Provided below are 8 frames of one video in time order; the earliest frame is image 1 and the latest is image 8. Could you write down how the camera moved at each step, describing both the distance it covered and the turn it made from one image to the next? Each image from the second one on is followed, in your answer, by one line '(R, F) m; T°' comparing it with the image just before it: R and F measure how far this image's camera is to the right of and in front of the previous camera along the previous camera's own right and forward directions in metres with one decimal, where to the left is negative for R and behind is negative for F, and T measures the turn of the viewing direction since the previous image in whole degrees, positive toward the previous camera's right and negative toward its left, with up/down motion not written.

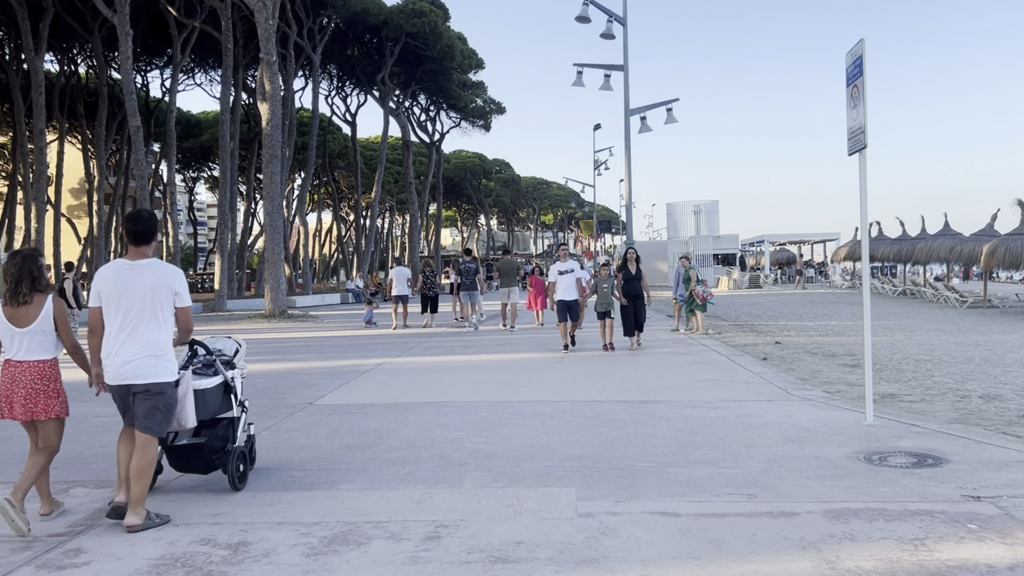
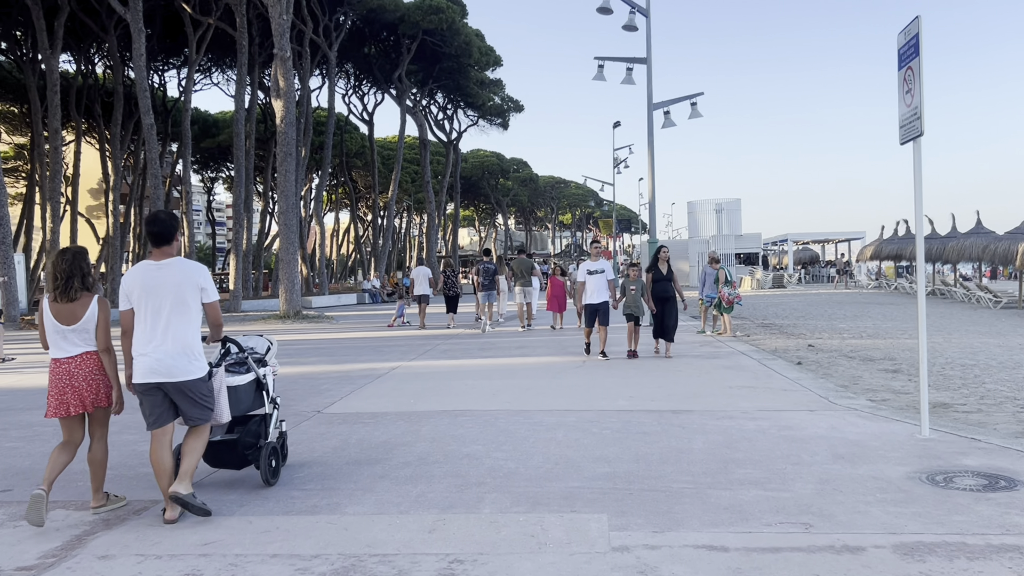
(0.0, +0.6) m; -1°
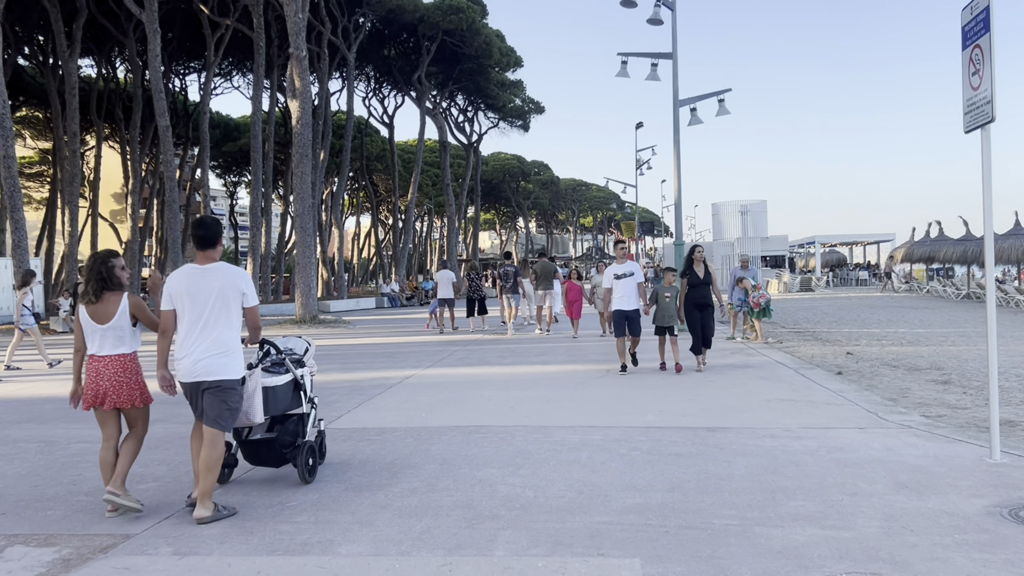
(0.0, +0.7) m; -1°
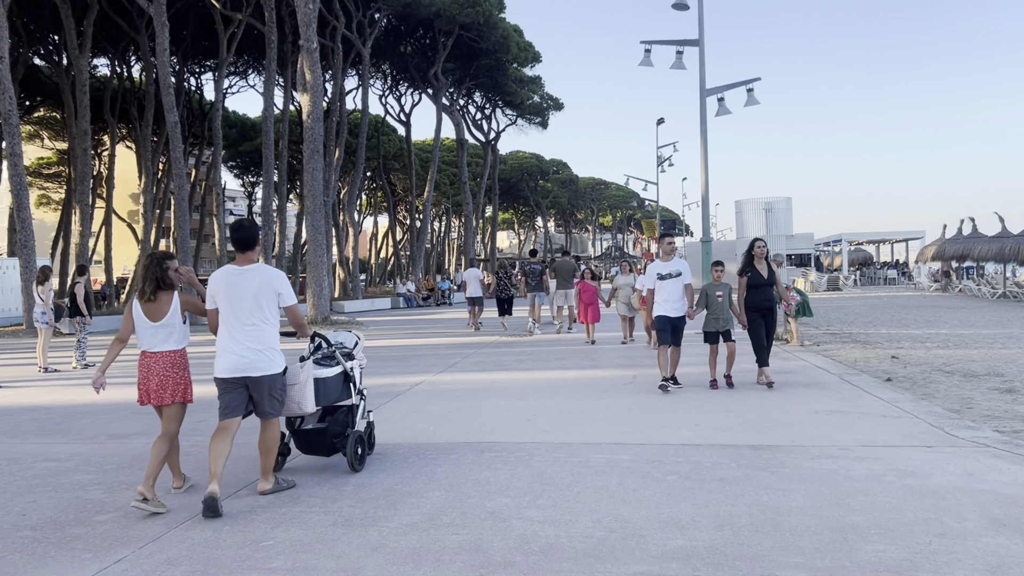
(0.0, +0.9) m; -1°
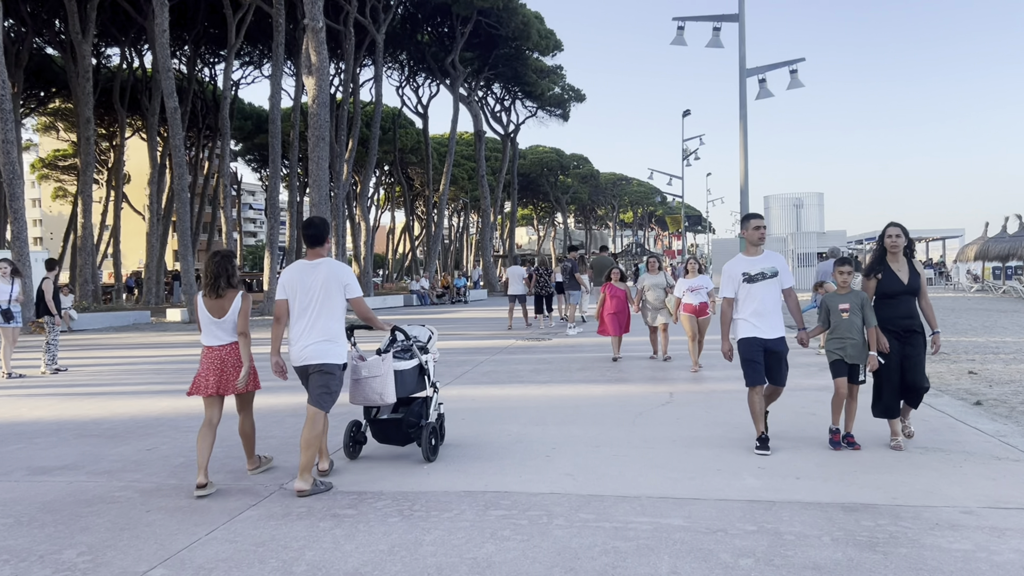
(0.0, +1.6) m; -1°
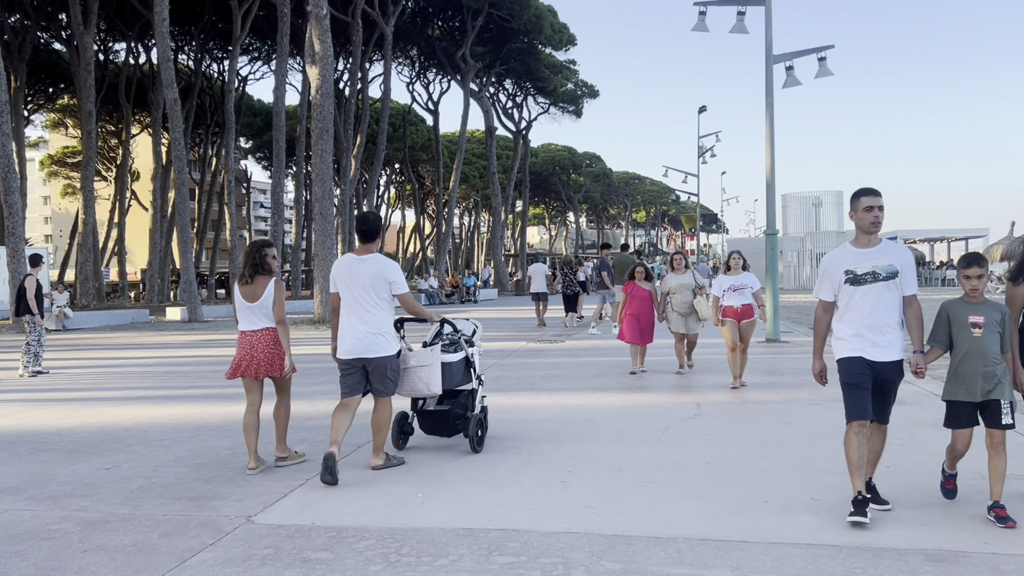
(0.0, +0.9) m; -1°
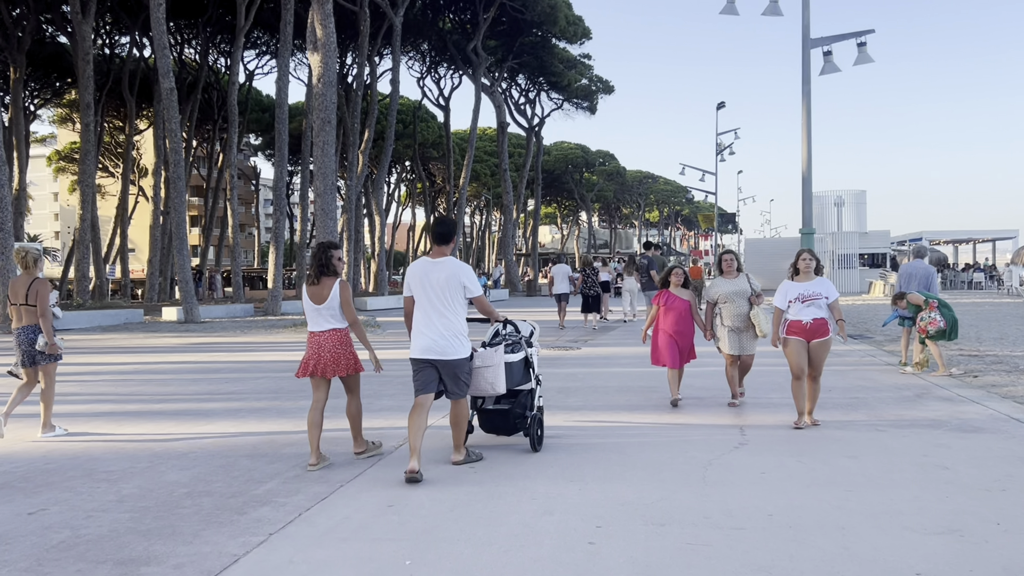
(0.0, +1.2) m; -1°
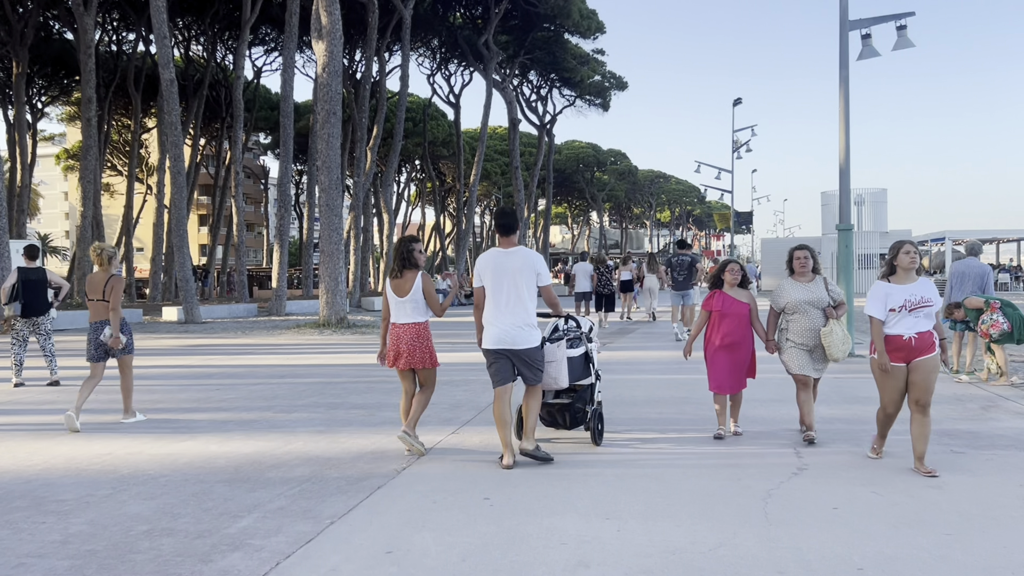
(-0.1, +0.9) m; -1°
